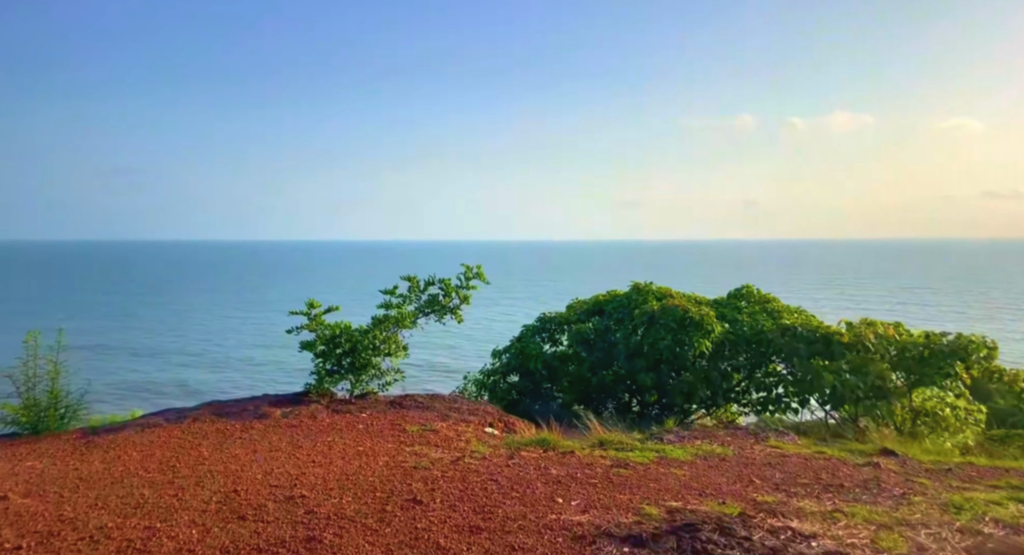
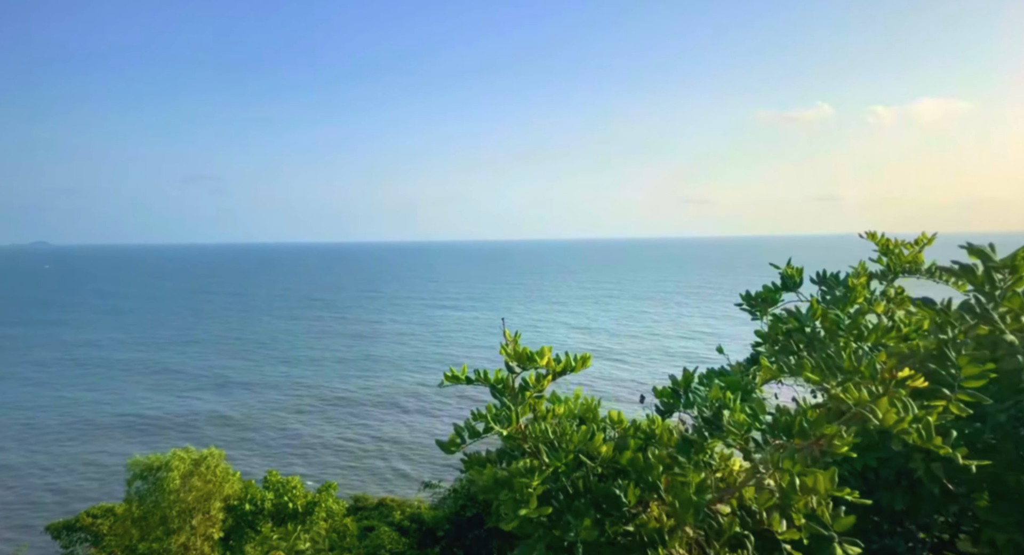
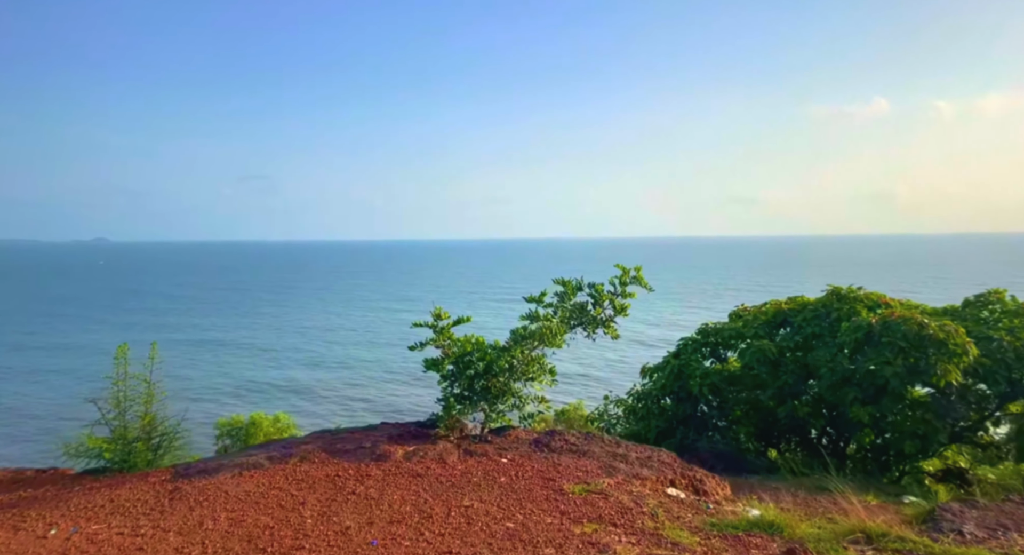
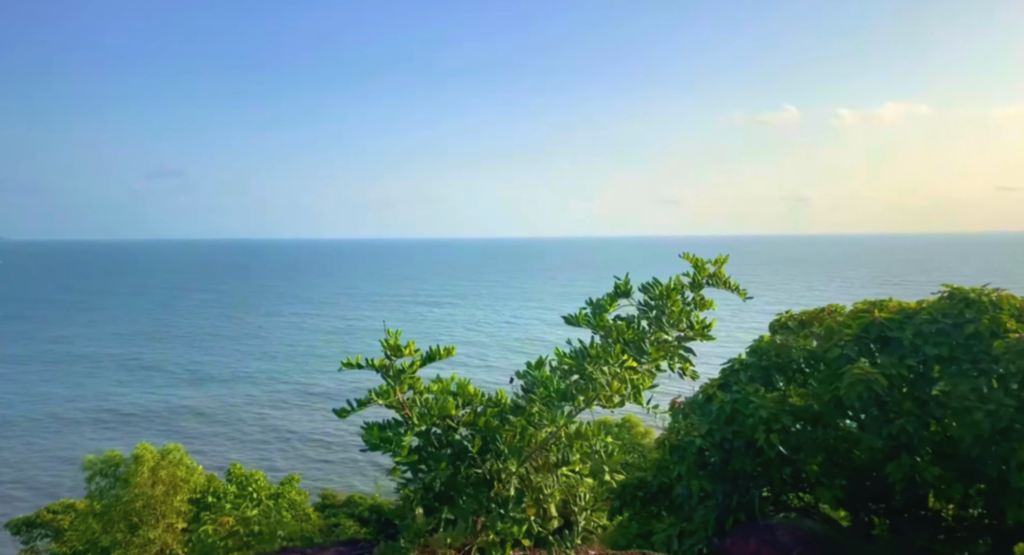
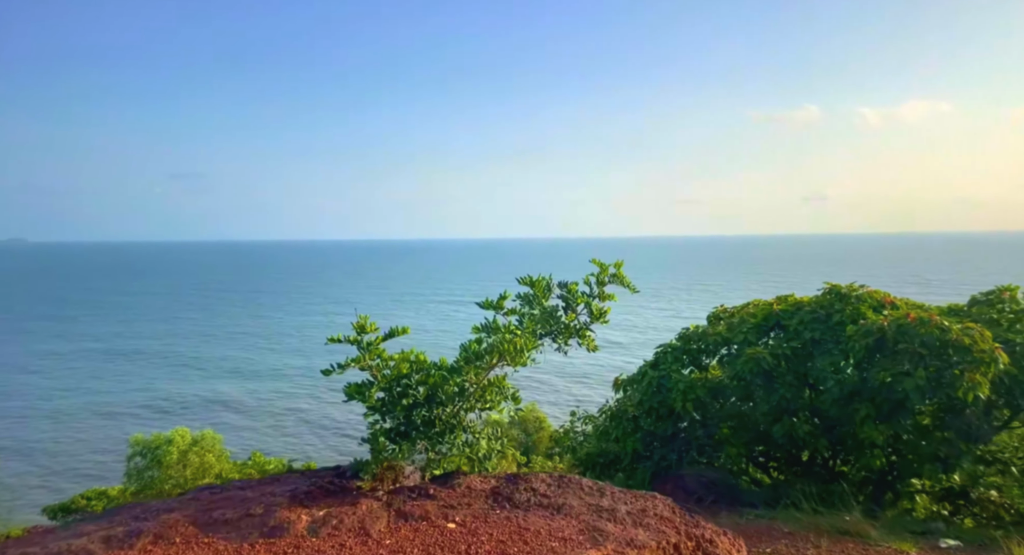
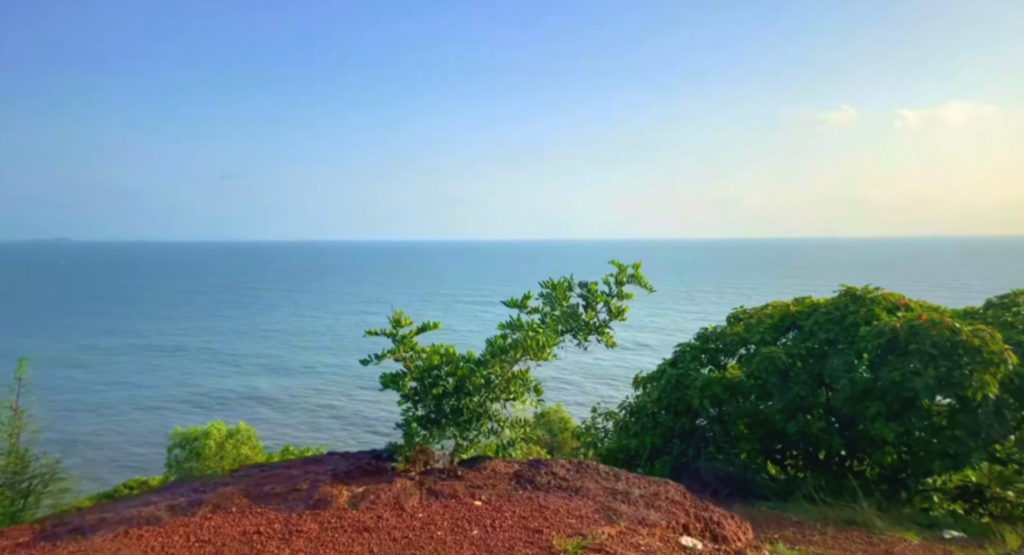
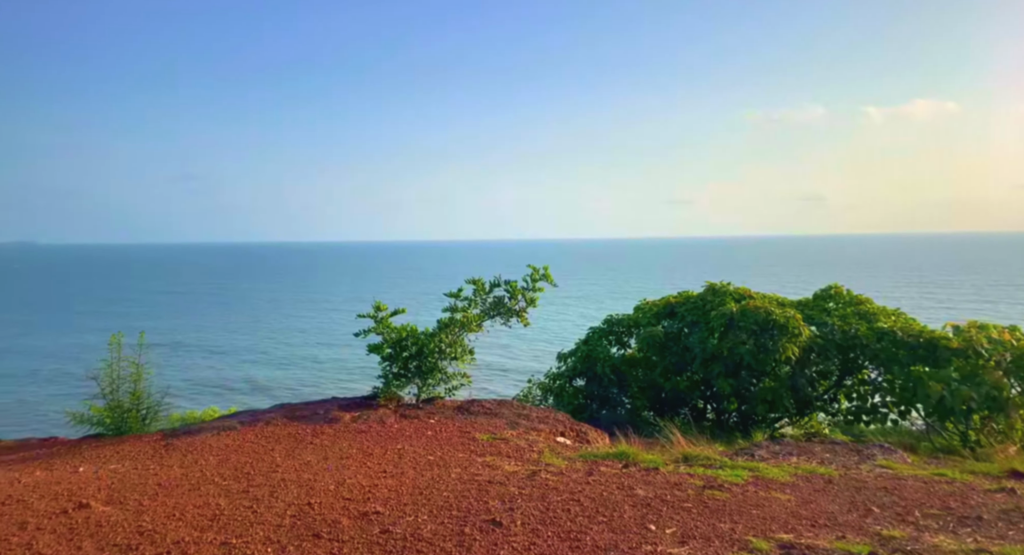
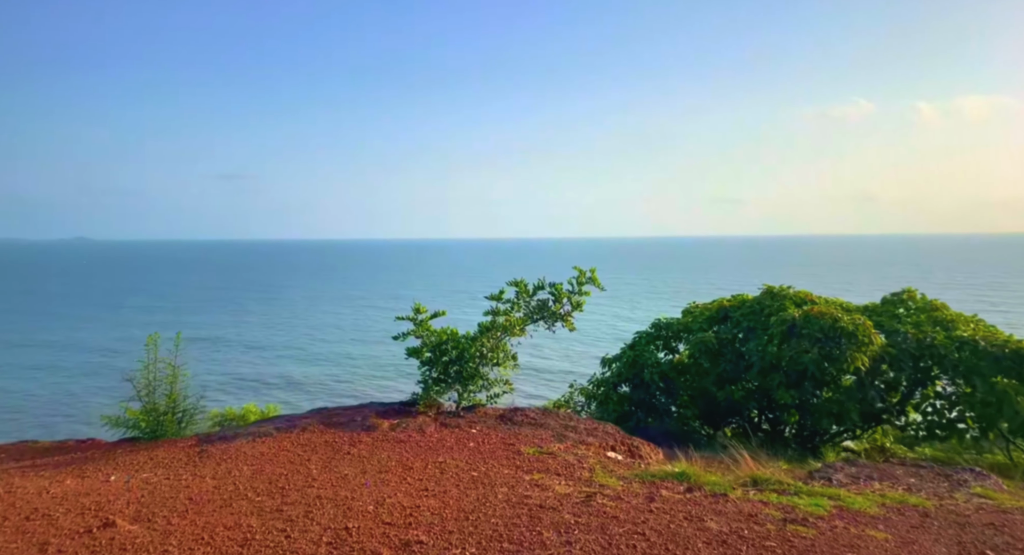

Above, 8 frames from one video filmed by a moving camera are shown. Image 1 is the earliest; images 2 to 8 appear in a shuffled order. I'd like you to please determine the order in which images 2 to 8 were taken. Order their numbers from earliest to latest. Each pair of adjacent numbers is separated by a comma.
7, 8, 3, 6, 5, 4, 2
